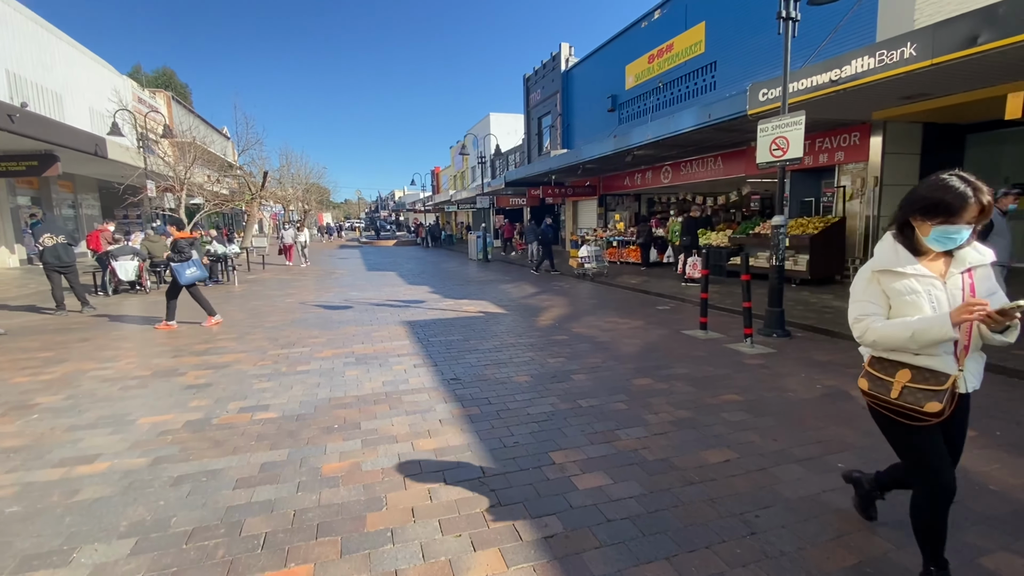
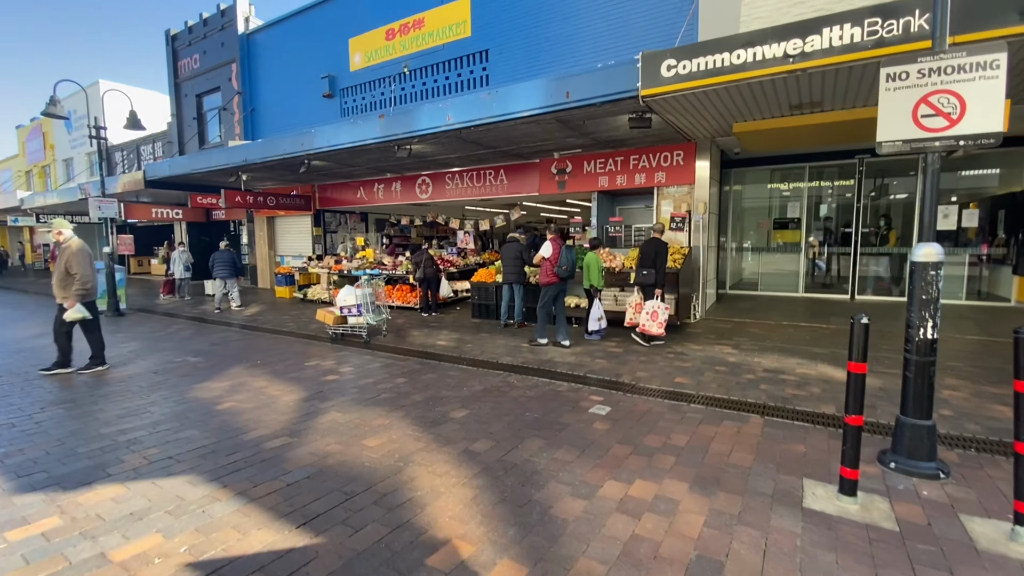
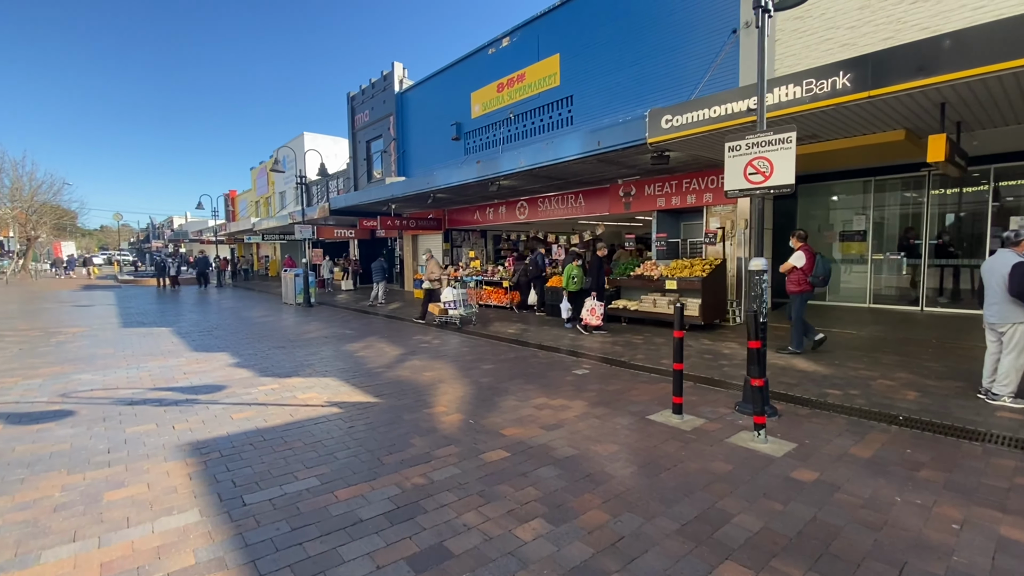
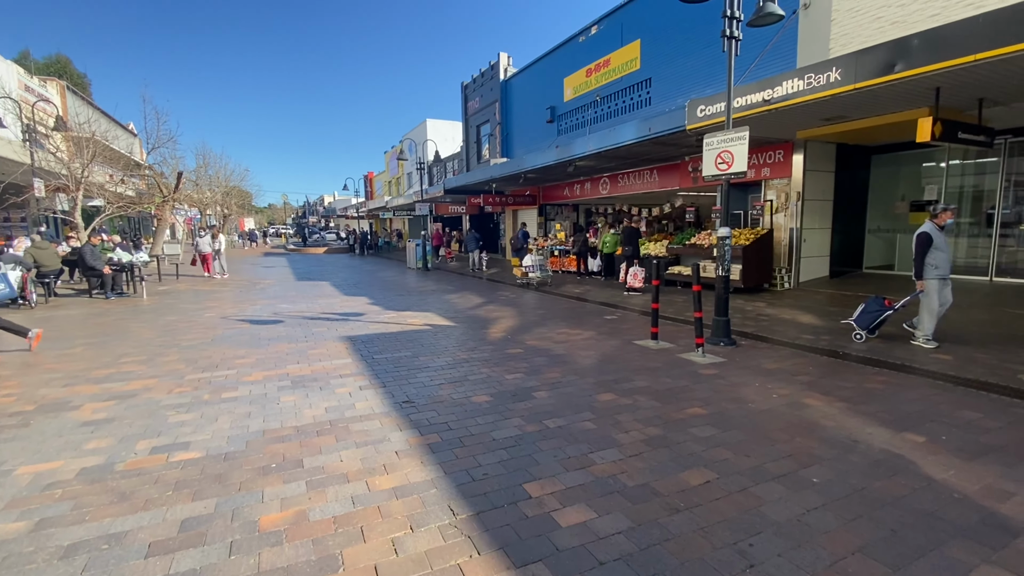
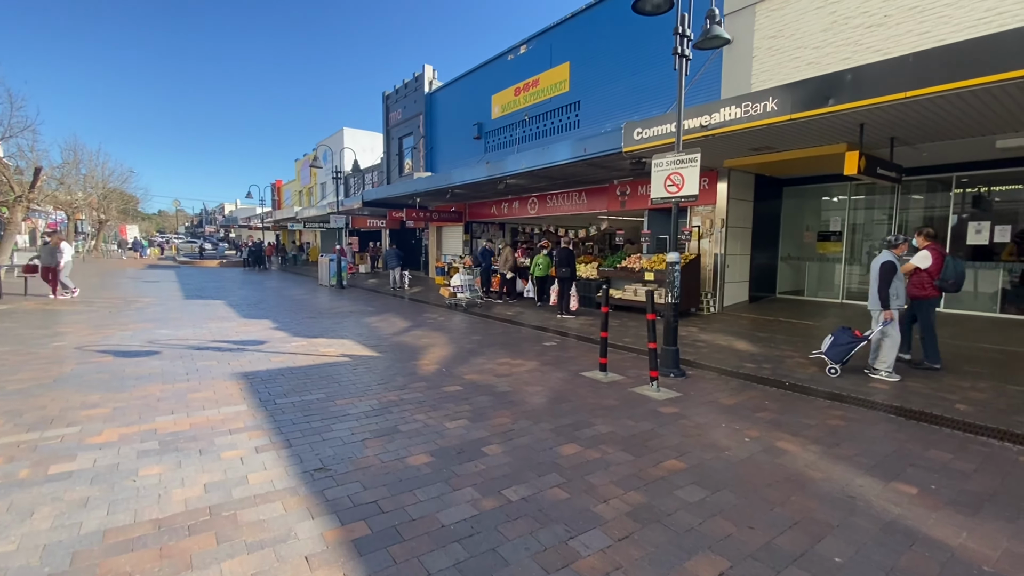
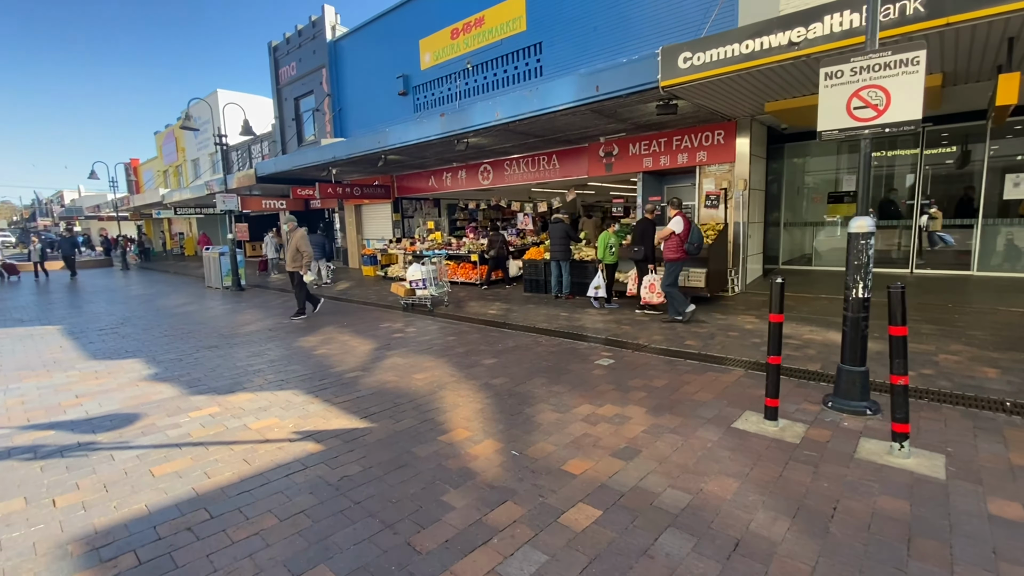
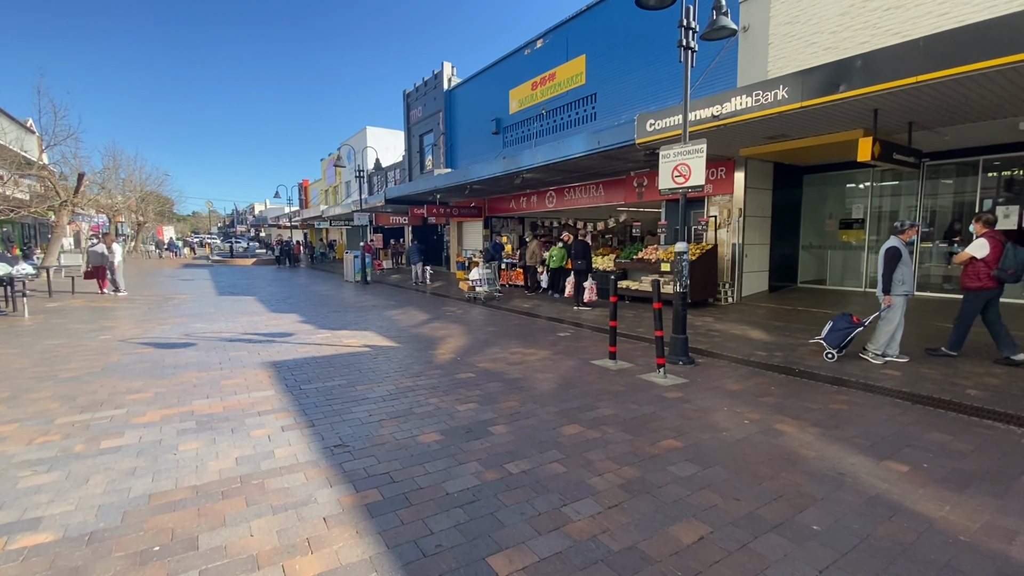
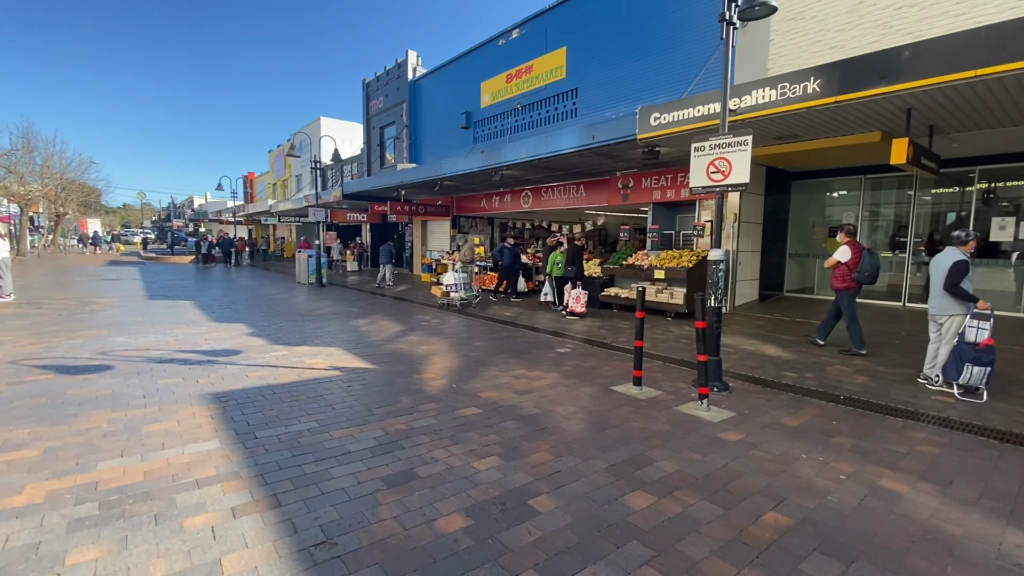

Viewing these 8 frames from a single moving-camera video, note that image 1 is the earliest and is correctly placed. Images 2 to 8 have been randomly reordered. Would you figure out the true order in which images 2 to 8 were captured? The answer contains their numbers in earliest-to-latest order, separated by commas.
4, 7, 5, 8, 3, 6, 2
